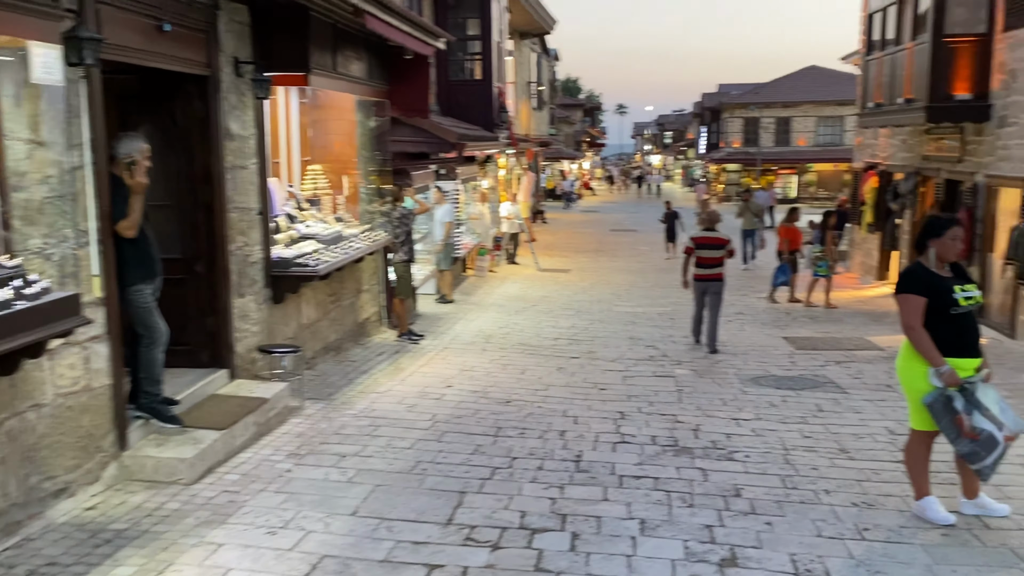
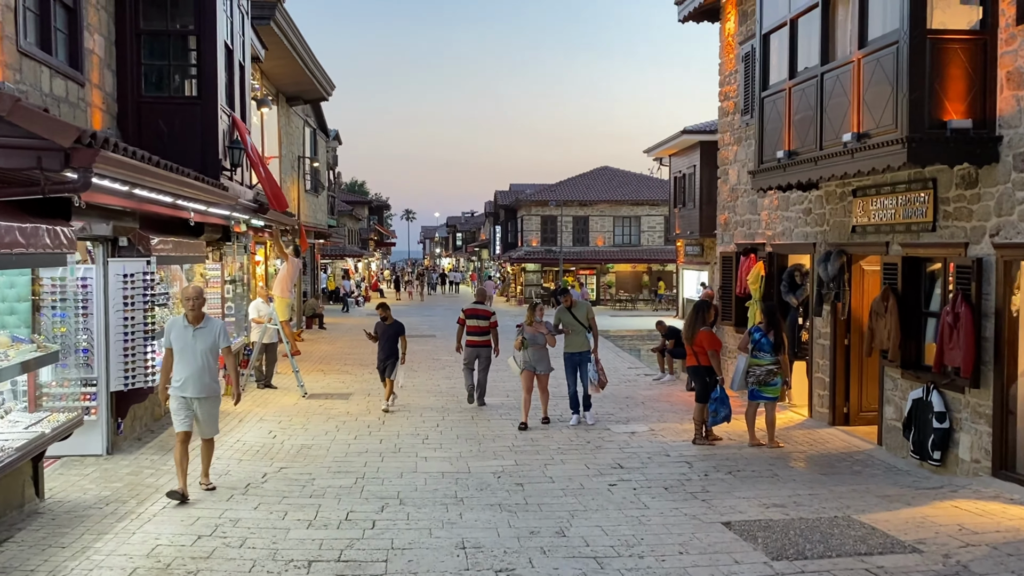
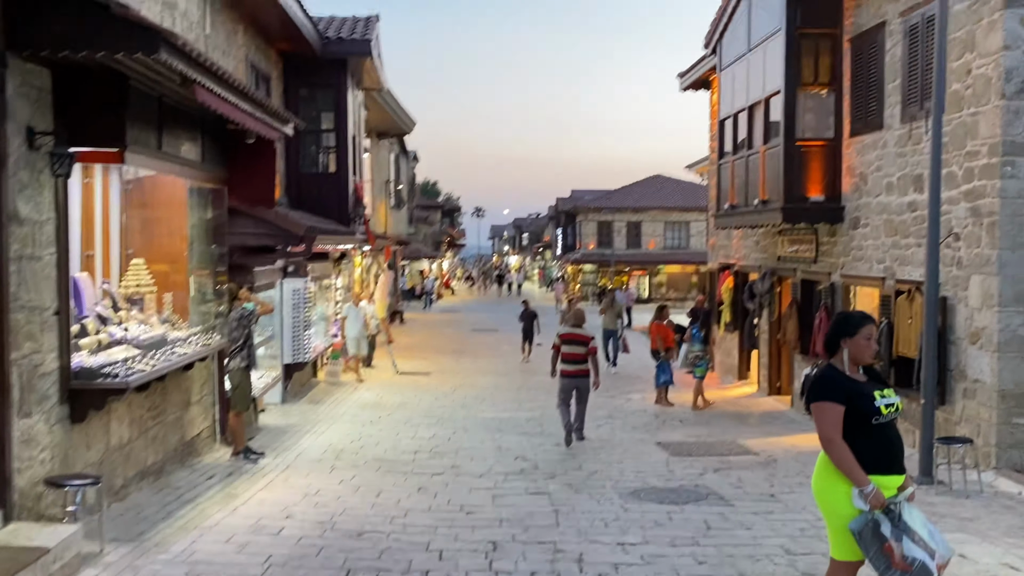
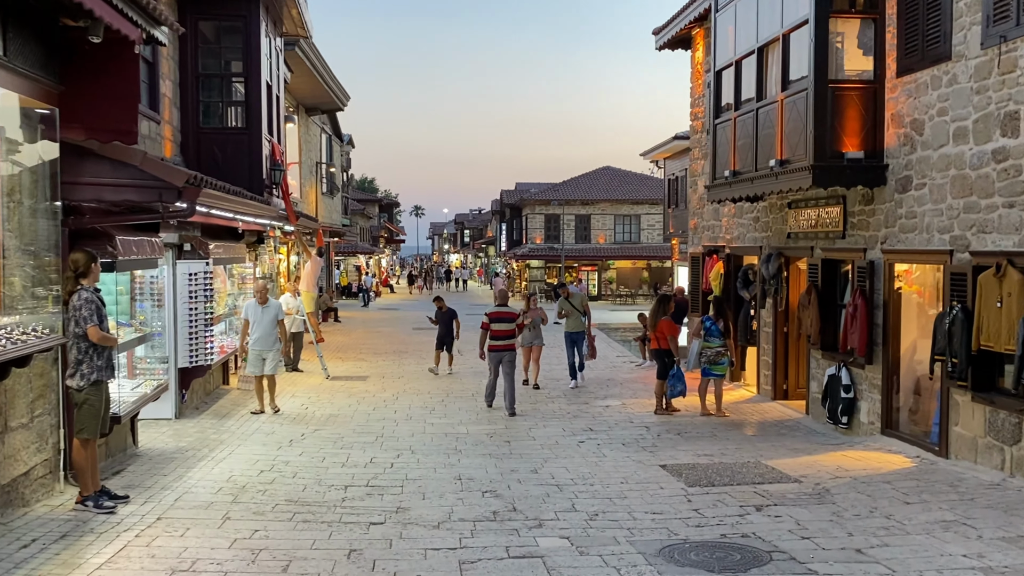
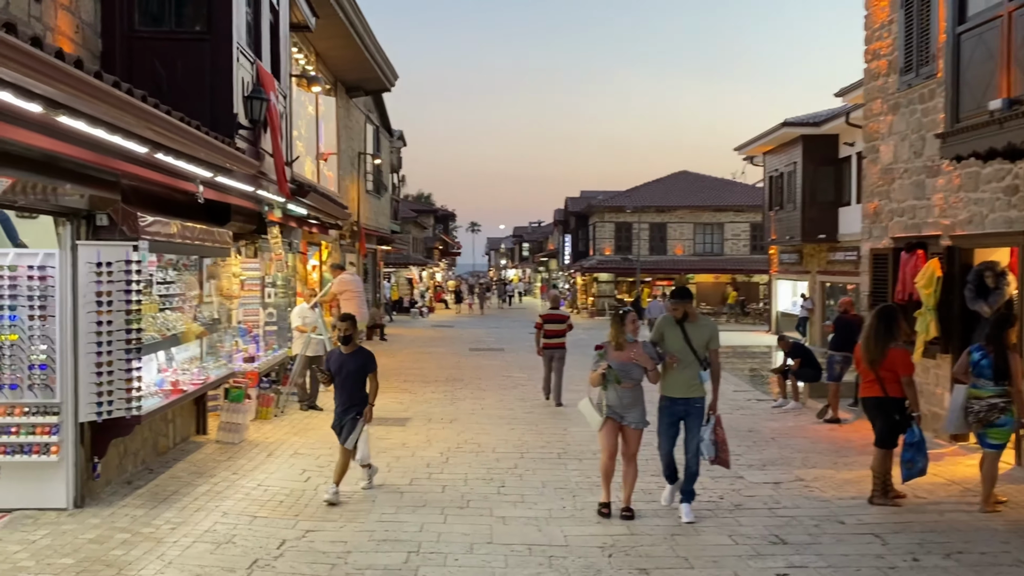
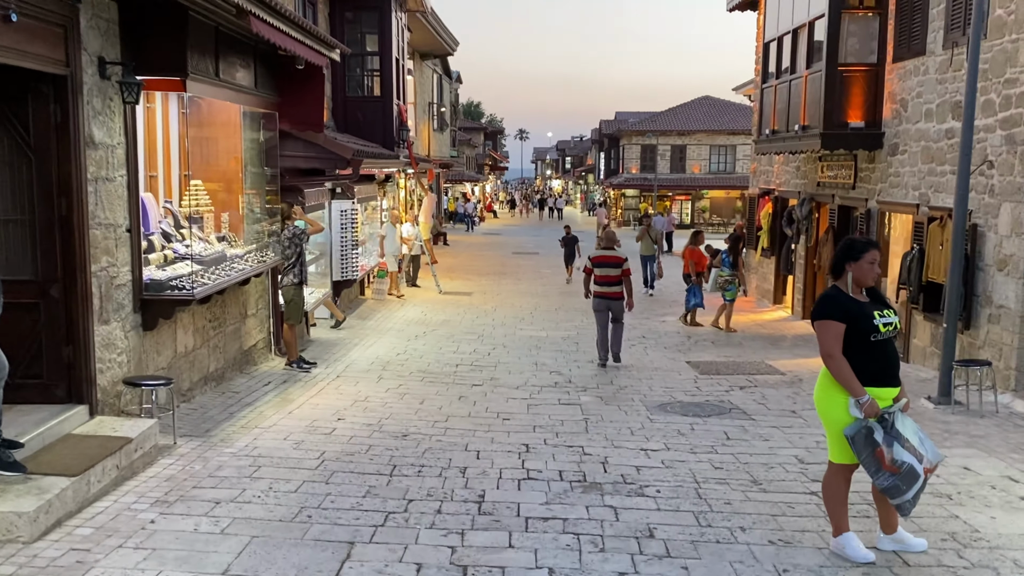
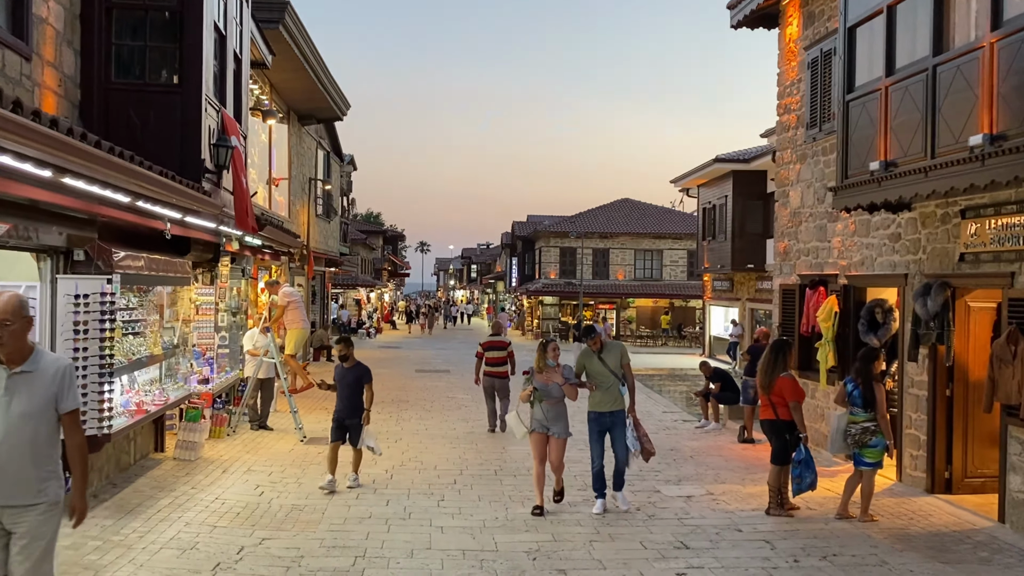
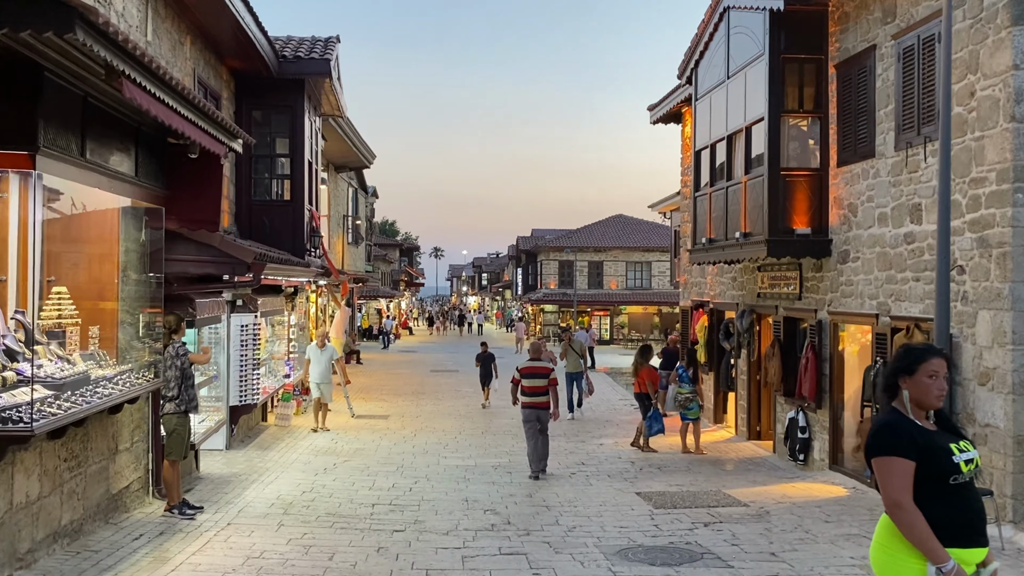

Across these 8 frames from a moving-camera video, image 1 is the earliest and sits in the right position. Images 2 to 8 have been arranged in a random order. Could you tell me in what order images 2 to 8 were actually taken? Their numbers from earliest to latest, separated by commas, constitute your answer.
6, 3, 8, 4, 2, 7, 5
